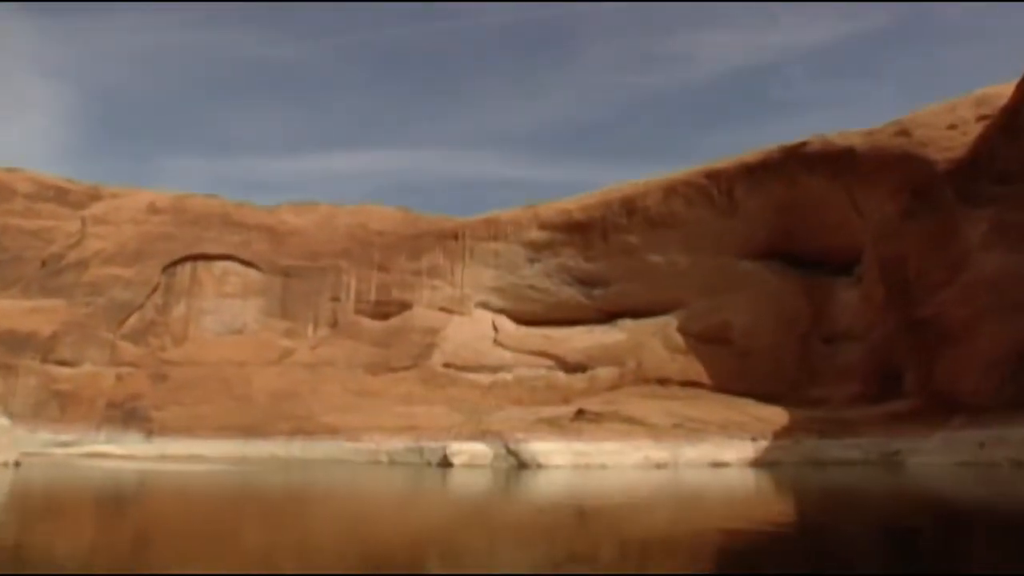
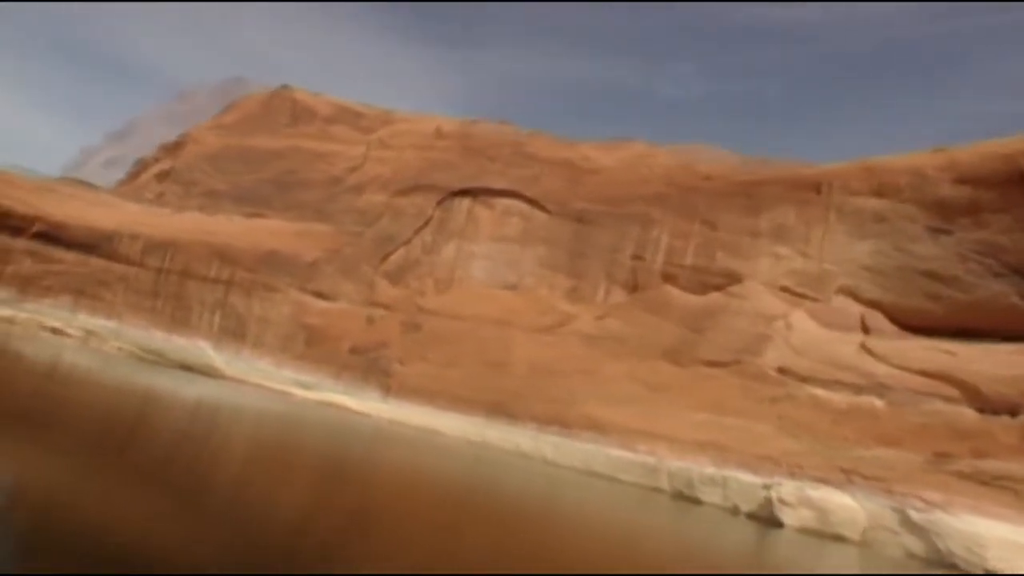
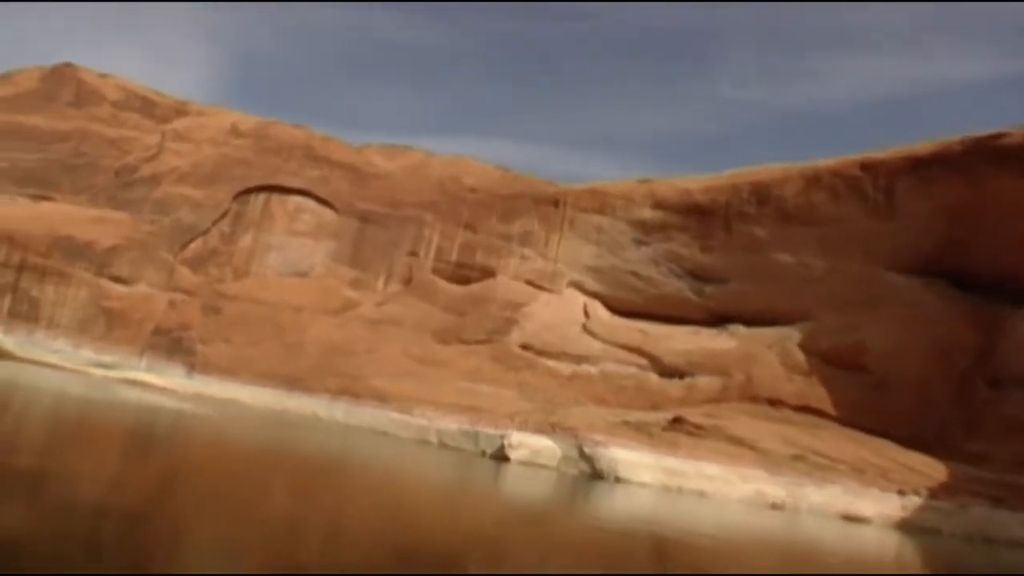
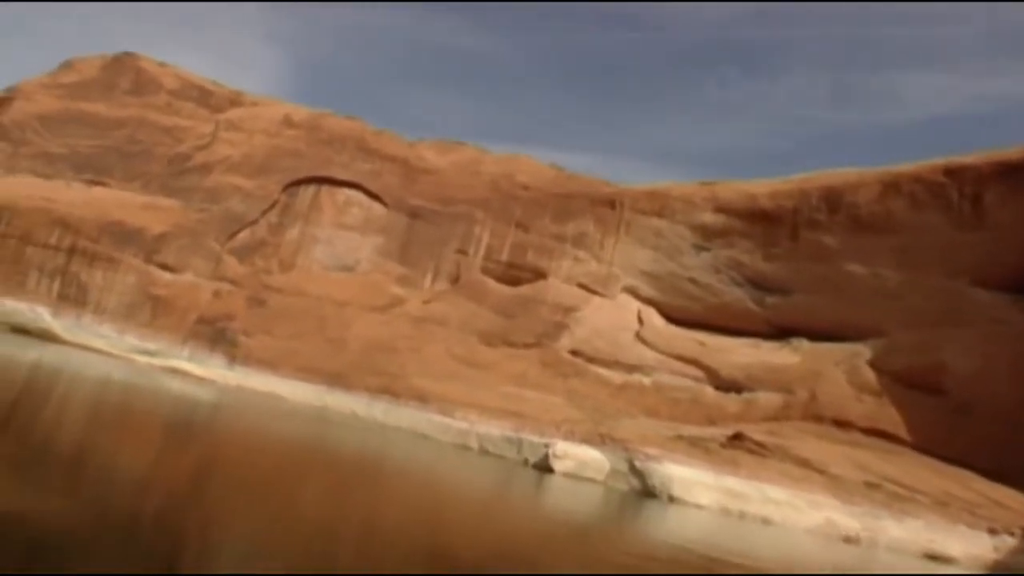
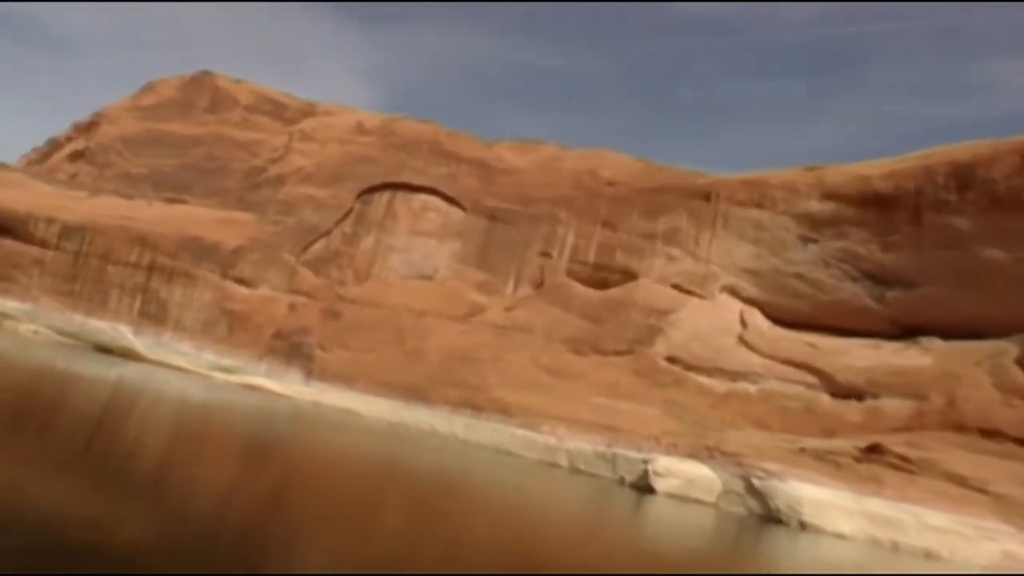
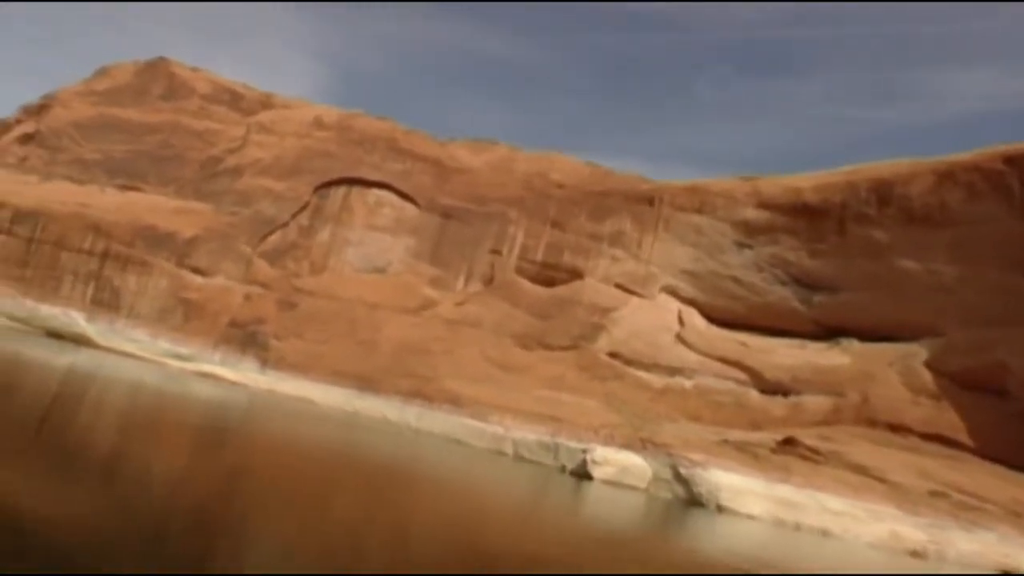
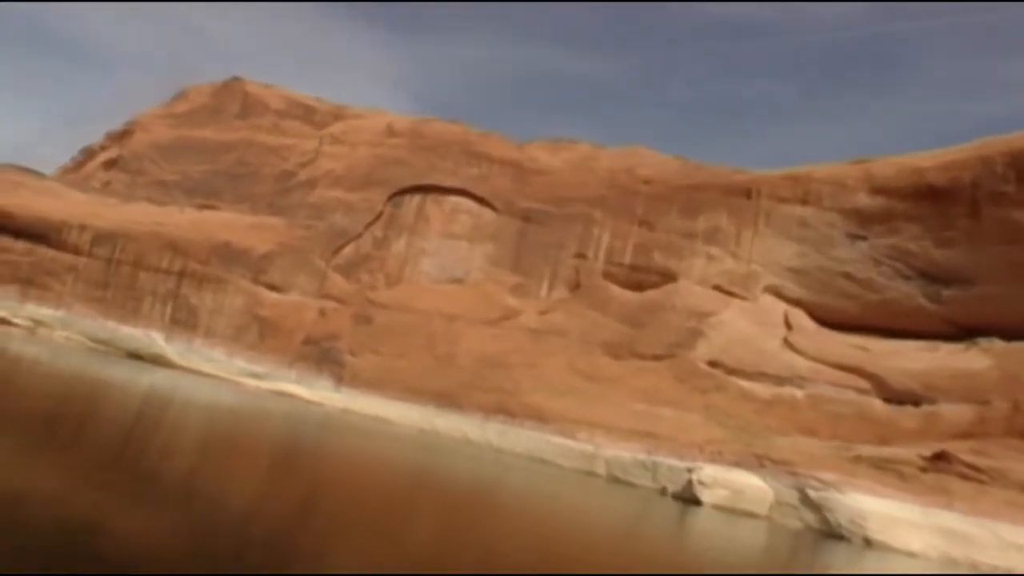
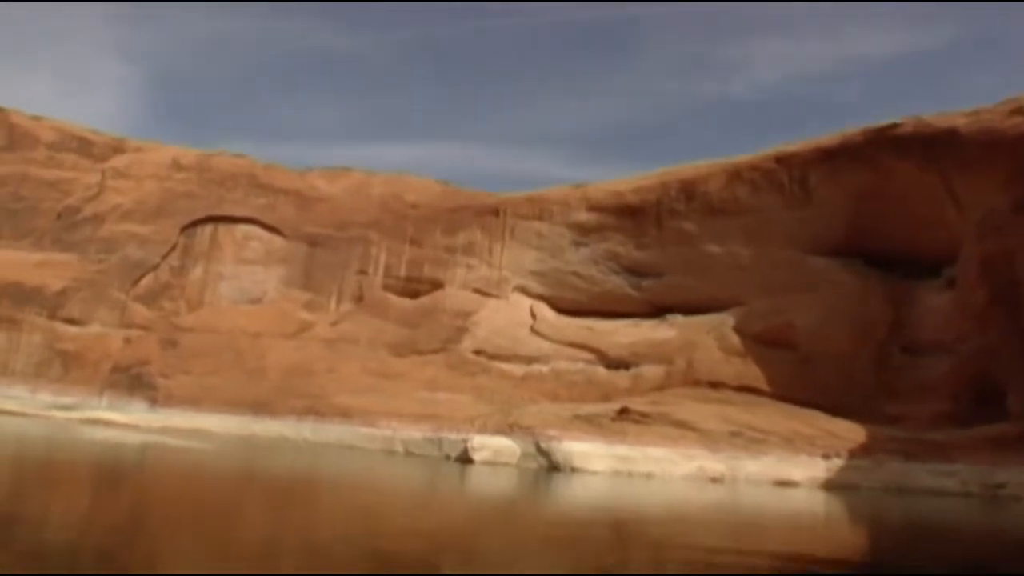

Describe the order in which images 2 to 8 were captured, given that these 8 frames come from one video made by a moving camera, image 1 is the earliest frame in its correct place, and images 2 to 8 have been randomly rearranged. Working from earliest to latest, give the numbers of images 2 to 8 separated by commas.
8, 3, 4, 6, 5, 7, 2
